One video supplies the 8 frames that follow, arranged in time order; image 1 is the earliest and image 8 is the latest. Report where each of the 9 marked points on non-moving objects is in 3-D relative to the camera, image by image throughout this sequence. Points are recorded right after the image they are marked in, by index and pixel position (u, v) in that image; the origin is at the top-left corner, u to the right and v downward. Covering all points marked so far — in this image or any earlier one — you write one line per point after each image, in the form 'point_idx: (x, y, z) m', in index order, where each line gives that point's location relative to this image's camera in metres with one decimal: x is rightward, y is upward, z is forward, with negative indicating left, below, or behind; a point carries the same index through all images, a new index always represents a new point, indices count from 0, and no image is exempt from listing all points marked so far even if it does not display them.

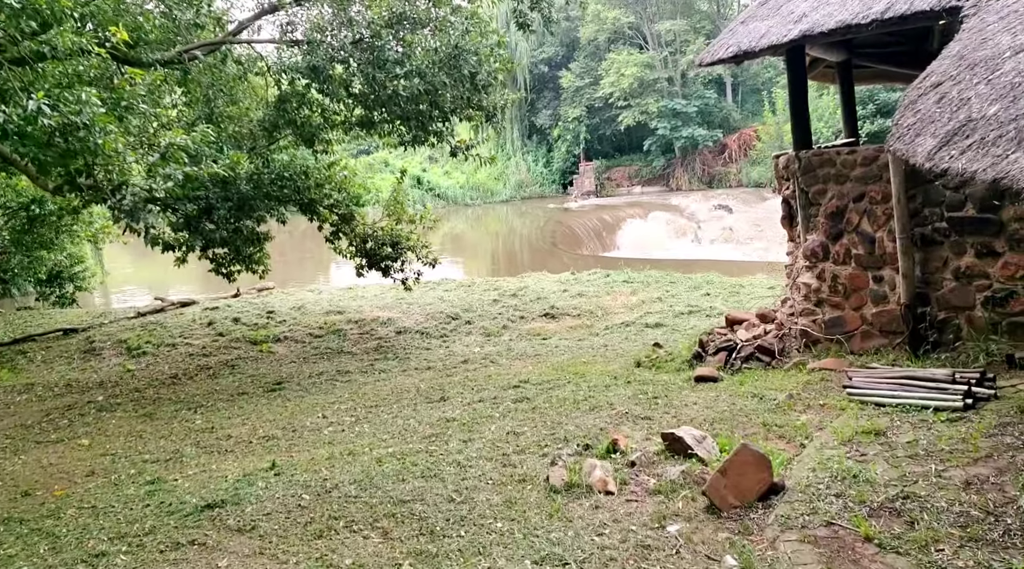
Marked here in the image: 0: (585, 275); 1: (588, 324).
0: (+0.9, +0.1, +11.2) m
1: (+0.8, -0.4, +9.2) m
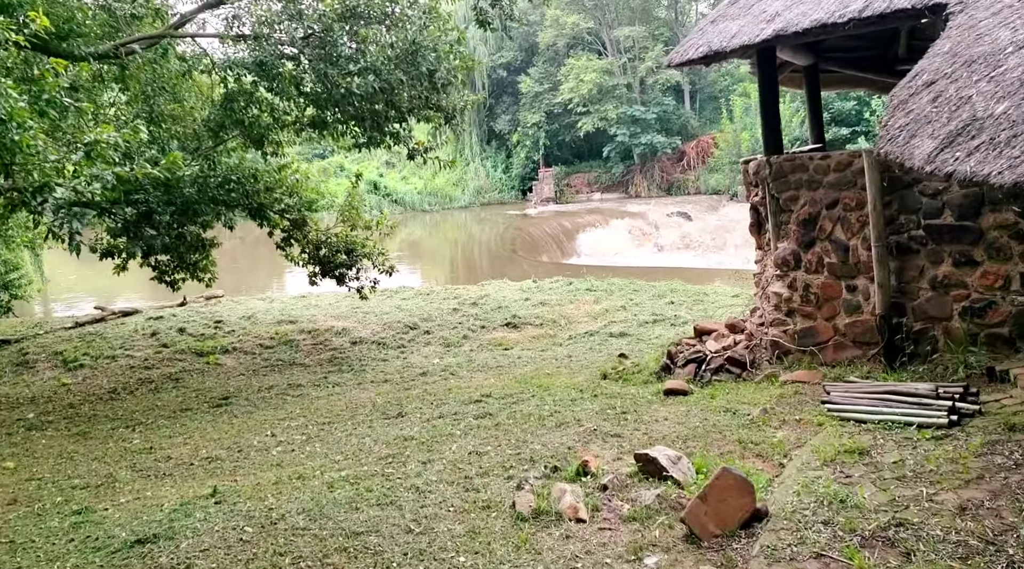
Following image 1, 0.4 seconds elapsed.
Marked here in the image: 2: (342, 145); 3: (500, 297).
0: (+0.4, 0.0, +10.9) m
1: (+0.4, -0.5, +8.9) m
2: (-1.6, +1.4, +8.4) m
3: (-0.1, -0.2, +10.3) m
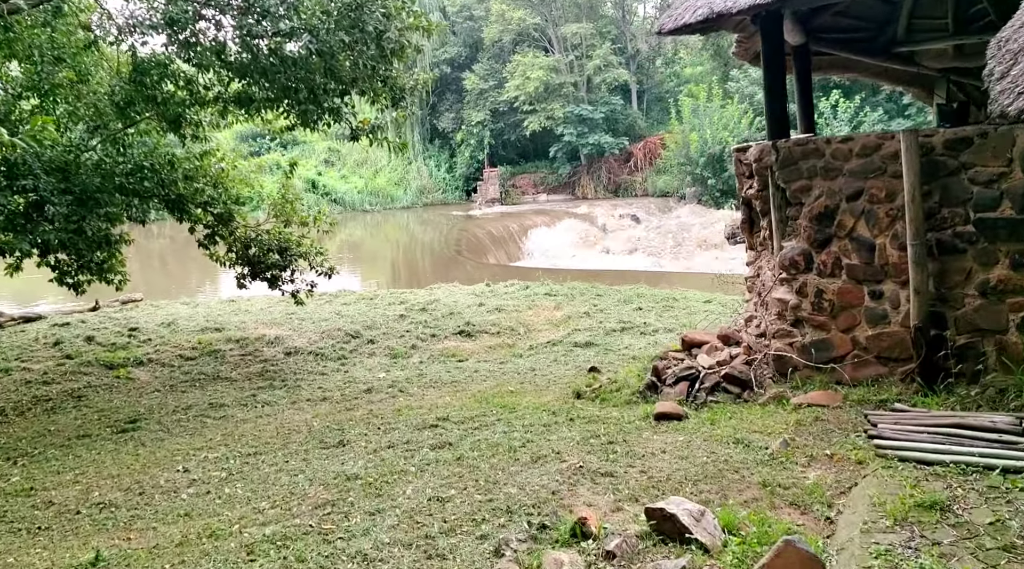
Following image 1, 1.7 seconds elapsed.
0: (-0.1, 0.0, +10.1) m
1: (0.0, -0.6, +8.1) m
2: (-2.0, +1.3, +7.4) m
3: (-0.7, -0.2, +9.4) m
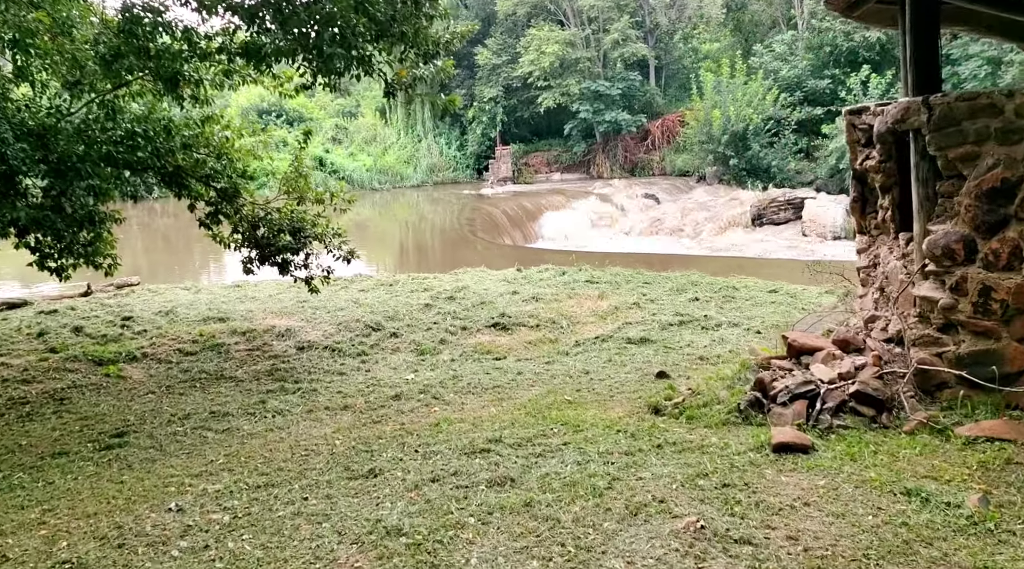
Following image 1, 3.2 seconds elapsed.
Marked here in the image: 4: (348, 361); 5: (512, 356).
0: (+0.2, +0.1, +9.1) m
1: (+0.3, -0.4, +7.1) m
2: (-1.7, +1.4, +6.4) m
3: (-0.3, -0.1, +8.4) m
4: (-1.3, -0.6, +6.7) m
5: (0.0, -0.5, +6.7) m
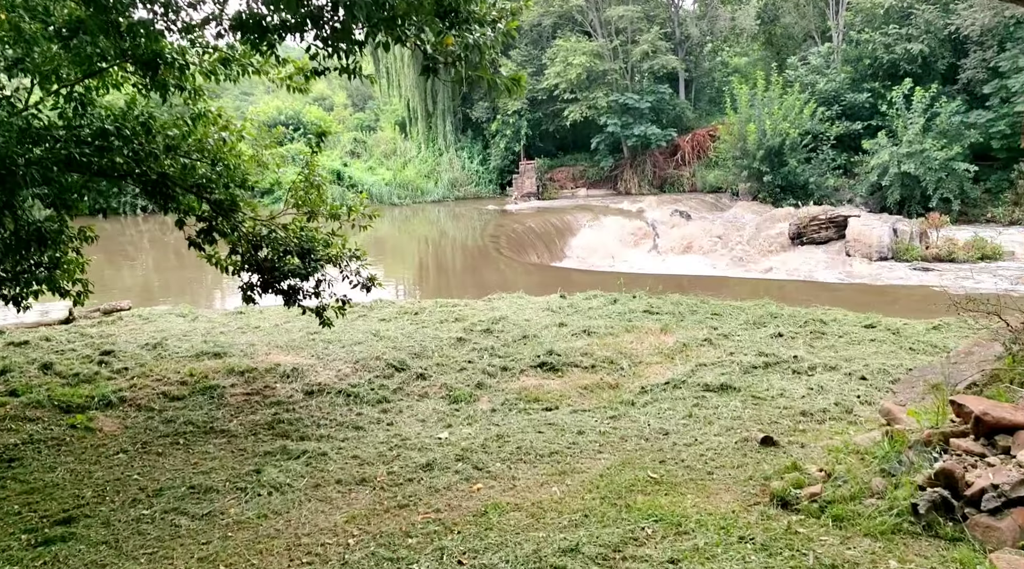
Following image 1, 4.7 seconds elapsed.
0: (+0.6, -0.1, +7.9) m
1: (+0.7, -0.7, +5.9) m
2: (-1.3, +1.2, +5.3) m
3: (+0.1, -0.3, +7.2) m
4: (-0.9, -0.8, +5.5) m
5: (+0.3, -0.8, +5.5) m
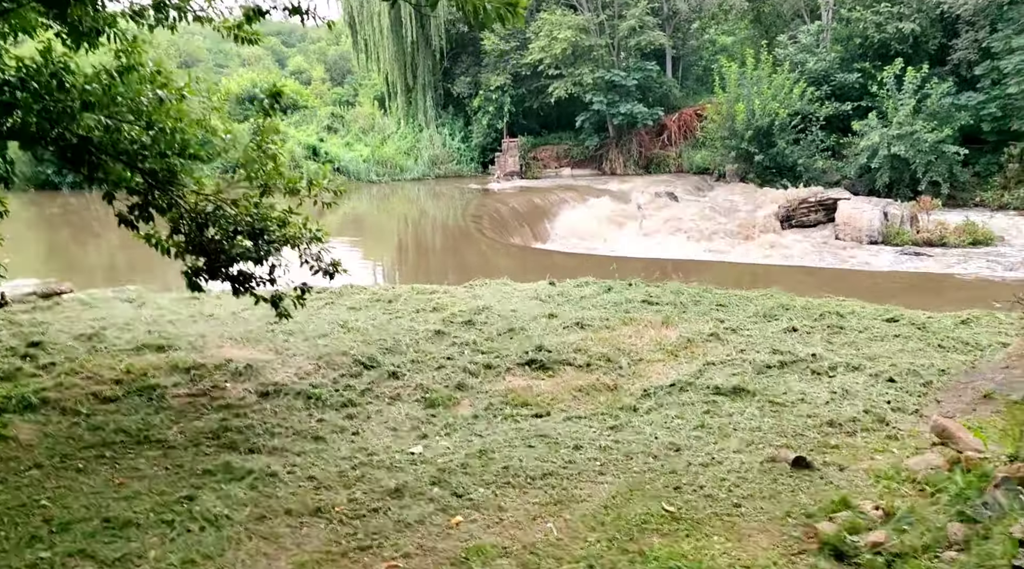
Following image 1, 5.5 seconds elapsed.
0: (+0.5, 0.0, +7.2) m
1: (+0.6, -0.6, +5.2) m
2: (-1.4, +1.3, +4.5) m
3: (0.0, -0.2, +6.5) m
4: (-1.0, -0.7, +4.8) m
5: (+0.3, -0.7, +4.8) m
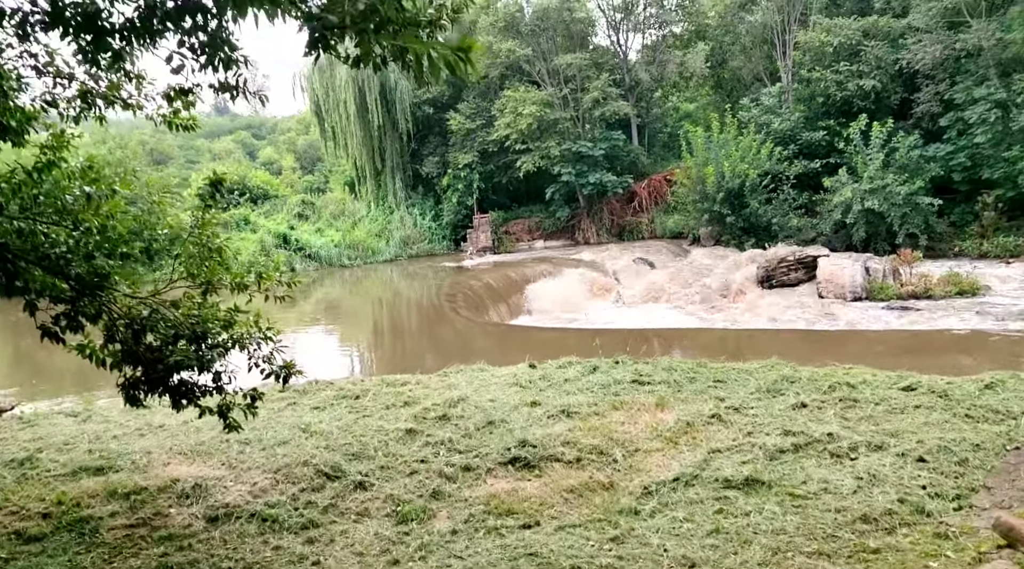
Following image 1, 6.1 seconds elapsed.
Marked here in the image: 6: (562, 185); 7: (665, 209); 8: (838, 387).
0: (+0.3, -0.6, +6.6) m
1: (+0.5, -1.1, +4.6) m
2: (-1.5, +0.8, +4.0) m
3: (-0.2, -0.8, +5.9) m
4: (-1.1, -1.2, +4.1) m
5: (+0.2, -1.1, +4.2) m
6: (+1.3, +2.4, +20.9) m
7: (+3.7, +1.8, +19.8) m
8: (+2.1, -0.6, +5.7) m
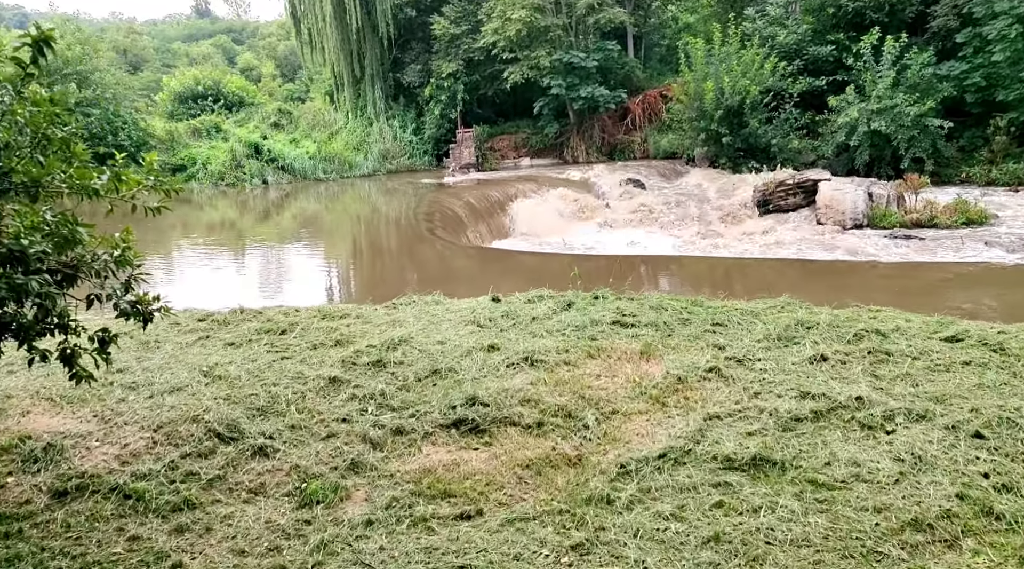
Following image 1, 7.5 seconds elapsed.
0: (+0.1, -0.1, +5.5) m
1: (+0.3, -0.7, +3.5) m
2: (-1.7, +1.1, +2.8) m
3: (-0.4, -0.3, +4.8) m
4: (-1.3, -0.9, +3.1) m
5: (-0.1, -0.8, +3.2) m
6: (+1.0, +4.2, +19.5) m
7: (+3.4, +3.4, +18.5) m
8: (+1.9, -0.2, +4.6) m
